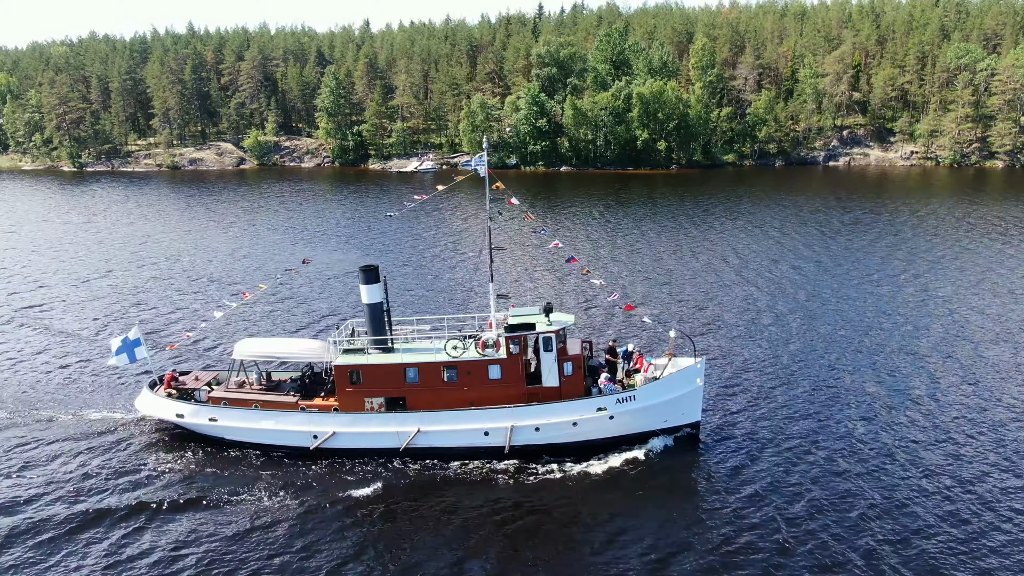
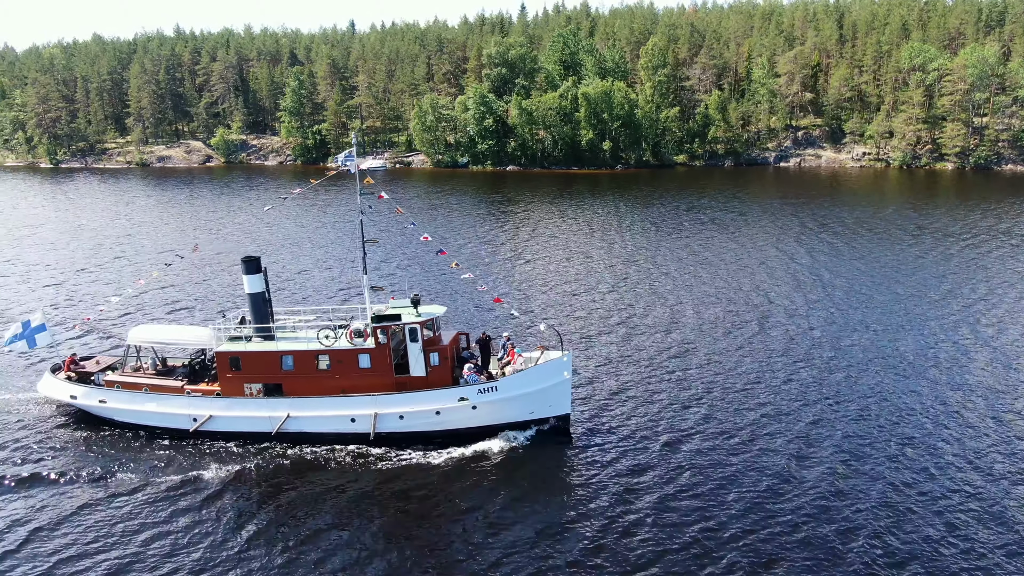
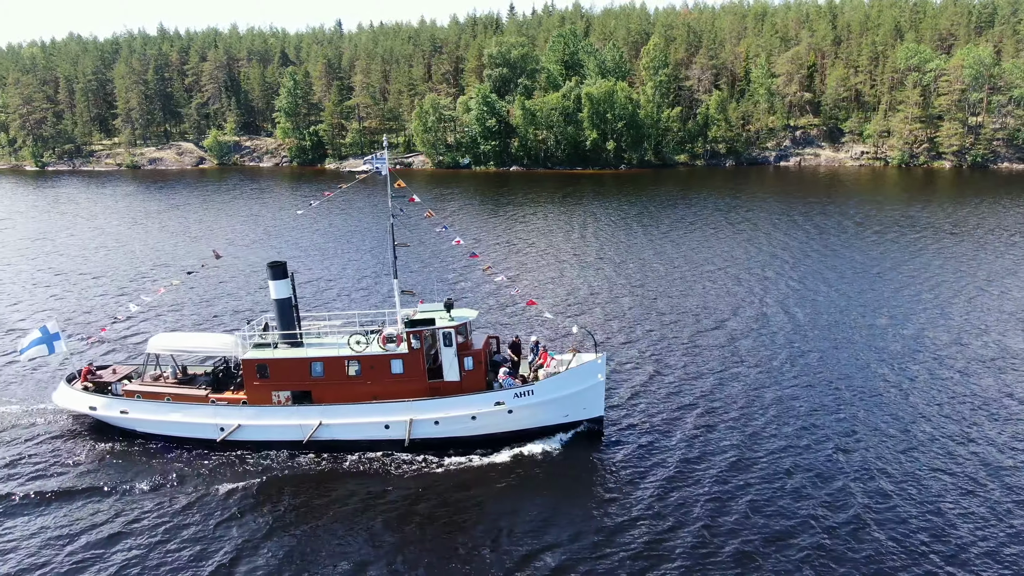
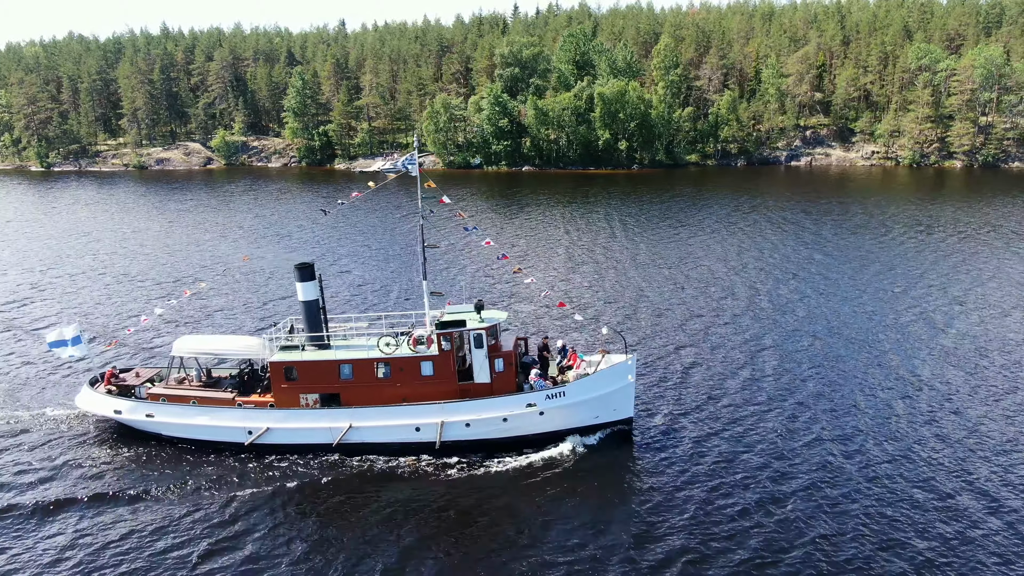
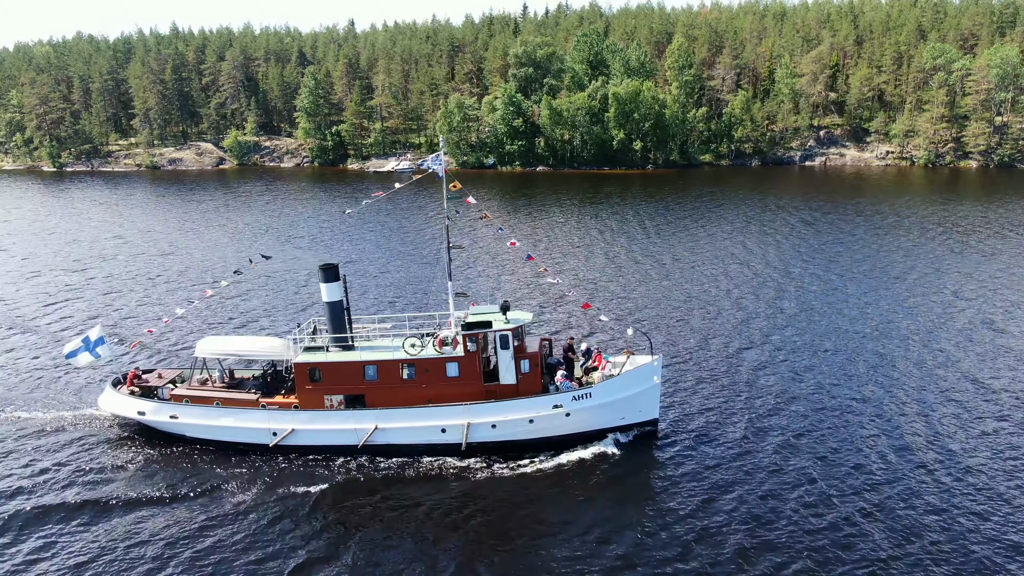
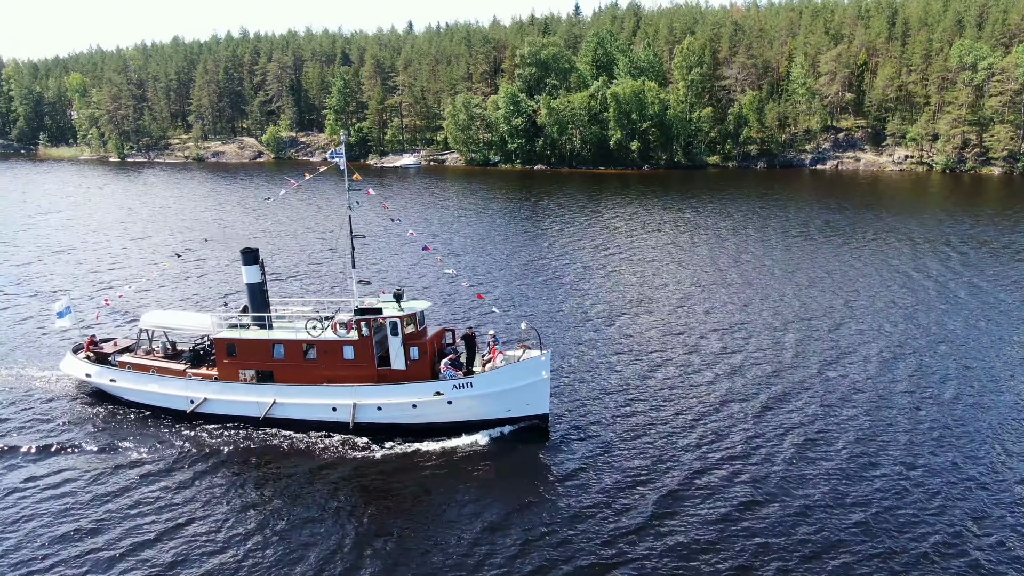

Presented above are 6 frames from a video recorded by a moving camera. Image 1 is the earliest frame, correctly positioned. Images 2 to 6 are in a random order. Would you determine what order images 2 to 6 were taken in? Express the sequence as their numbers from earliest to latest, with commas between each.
5, 4, 3, 2, 6
